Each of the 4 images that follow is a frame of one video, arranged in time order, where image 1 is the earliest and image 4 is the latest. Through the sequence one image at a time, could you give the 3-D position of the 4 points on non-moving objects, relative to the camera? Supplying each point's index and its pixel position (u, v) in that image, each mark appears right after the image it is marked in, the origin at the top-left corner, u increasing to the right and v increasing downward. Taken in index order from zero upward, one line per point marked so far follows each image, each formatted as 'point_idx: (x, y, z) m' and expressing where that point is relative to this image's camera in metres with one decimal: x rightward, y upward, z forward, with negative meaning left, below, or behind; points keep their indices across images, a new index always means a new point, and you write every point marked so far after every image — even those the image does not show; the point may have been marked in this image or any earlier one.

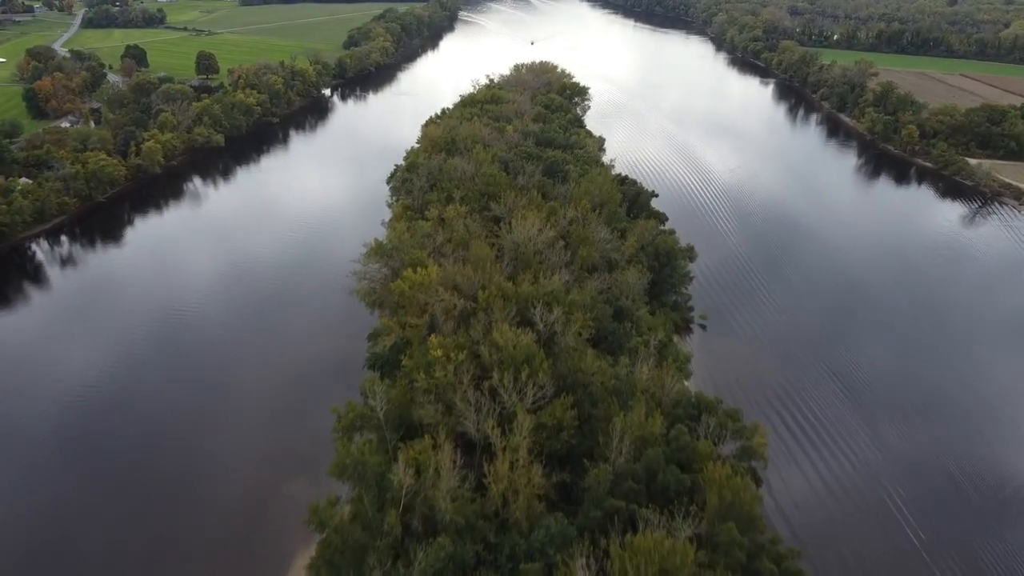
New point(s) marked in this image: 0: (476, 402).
0: (-1.0, -3.3, +18.8) m
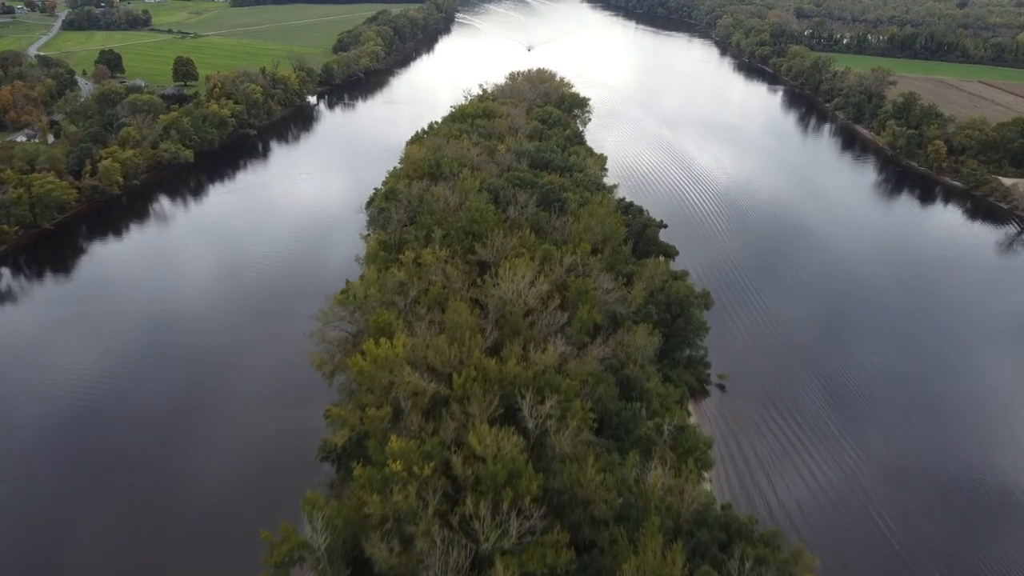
0: (-1.5, -5.6, +14.5) m
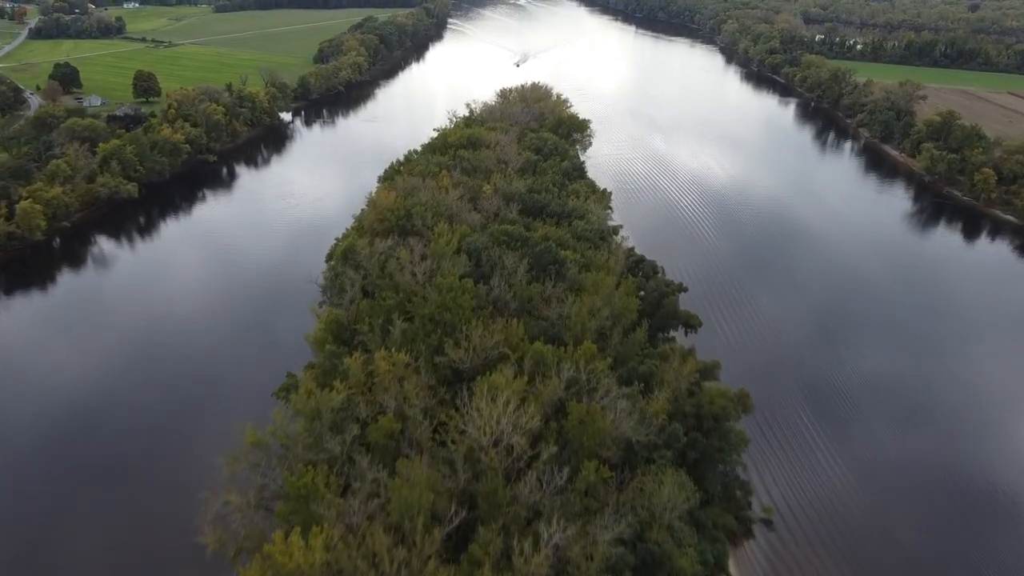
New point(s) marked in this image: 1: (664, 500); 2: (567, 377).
0: (-2.0, -9.0, +8.1) m
1: (+3.8, -5.4, +16.5) m
2: (+1.6, -2.6, +19.4) m
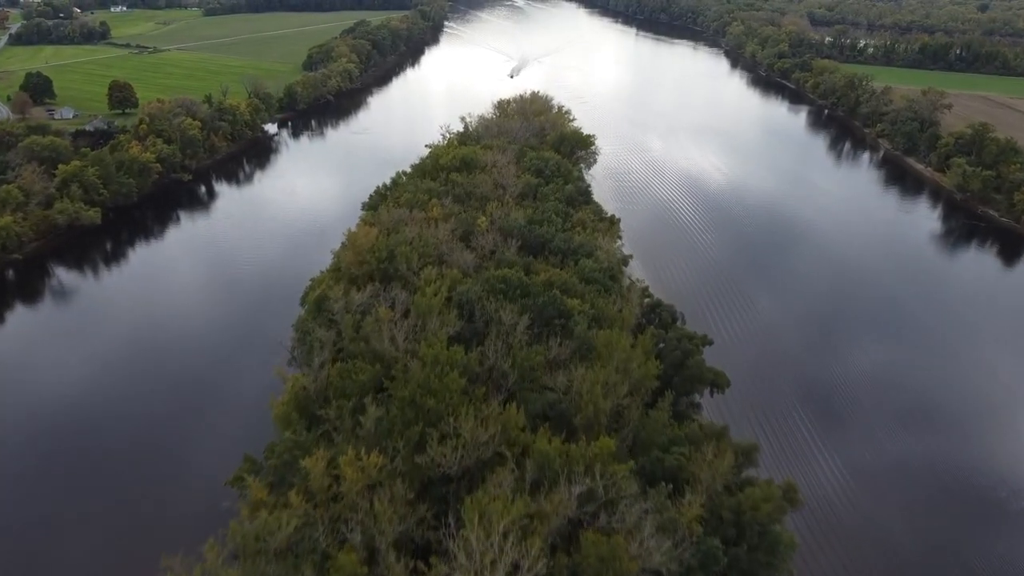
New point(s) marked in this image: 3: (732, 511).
0: (-2.0, -11.1, +4.3) m
1: (+3.8, -7.5, +12.6) m
2: (+1.6, -4.6, +15.6) m
3: (+5.7, -5.8, +16.9) m
